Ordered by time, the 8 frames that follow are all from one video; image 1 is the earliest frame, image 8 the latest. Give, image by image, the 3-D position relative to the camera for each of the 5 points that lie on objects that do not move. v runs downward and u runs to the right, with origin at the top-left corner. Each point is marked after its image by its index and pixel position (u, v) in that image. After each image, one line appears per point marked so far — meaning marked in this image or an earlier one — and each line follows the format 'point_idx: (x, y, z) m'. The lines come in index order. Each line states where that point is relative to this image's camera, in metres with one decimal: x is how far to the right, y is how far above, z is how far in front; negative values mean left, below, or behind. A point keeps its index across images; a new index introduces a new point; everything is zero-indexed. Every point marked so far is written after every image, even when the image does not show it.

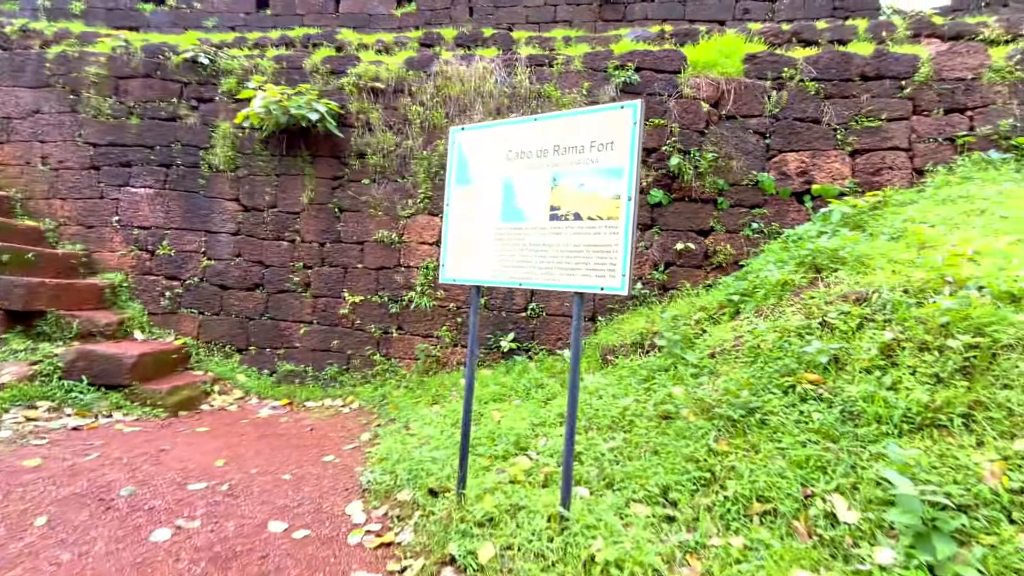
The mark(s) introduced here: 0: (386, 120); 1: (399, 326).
0: (-1.5, +2.0, +5.7) m
1: (-1.3, -0.5, +5.5) m
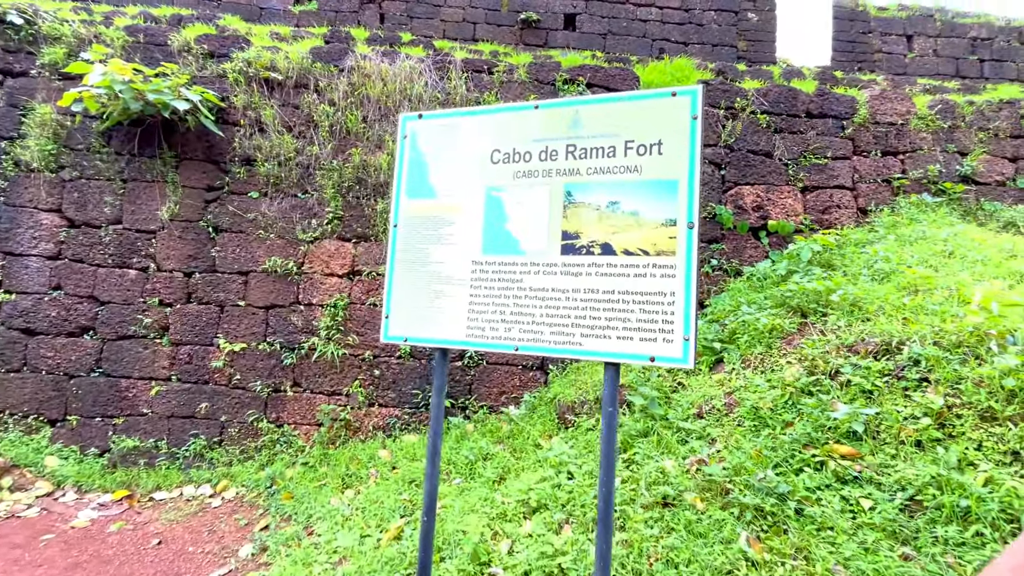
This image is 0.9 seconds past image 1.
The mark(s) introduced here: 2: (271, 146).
0: (-2.2, +1.6, +4.5) m
1: (-1.9, -0.8, +4.2) m
2: (-2.2, +1.3, +4.5) m
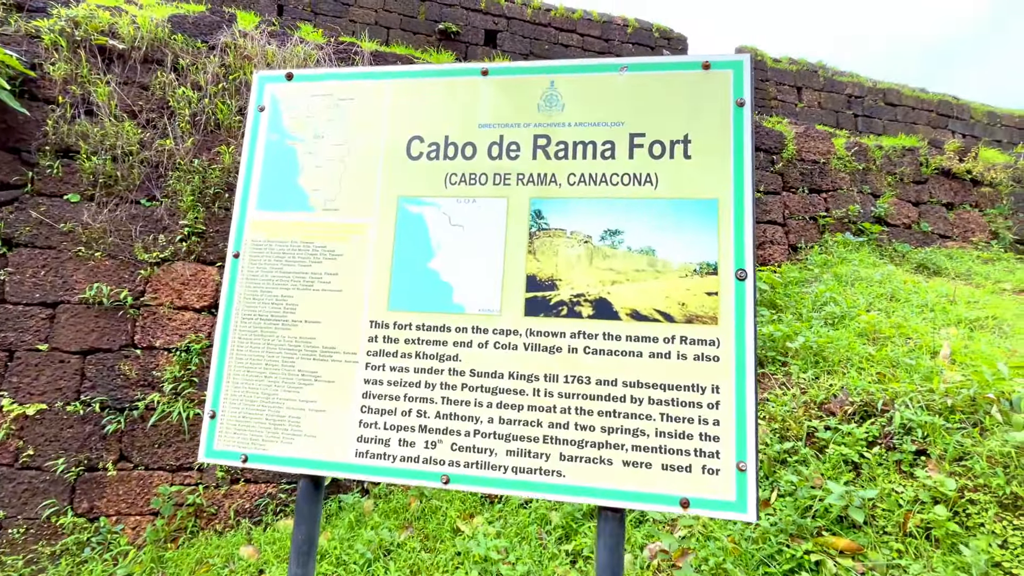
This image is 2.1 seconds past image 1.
0: (-2.8, +1.3, +3.4) m
1: (-2.5, -1.1, +3.1) m
2: (-2.8, +1.1, +3.3) m
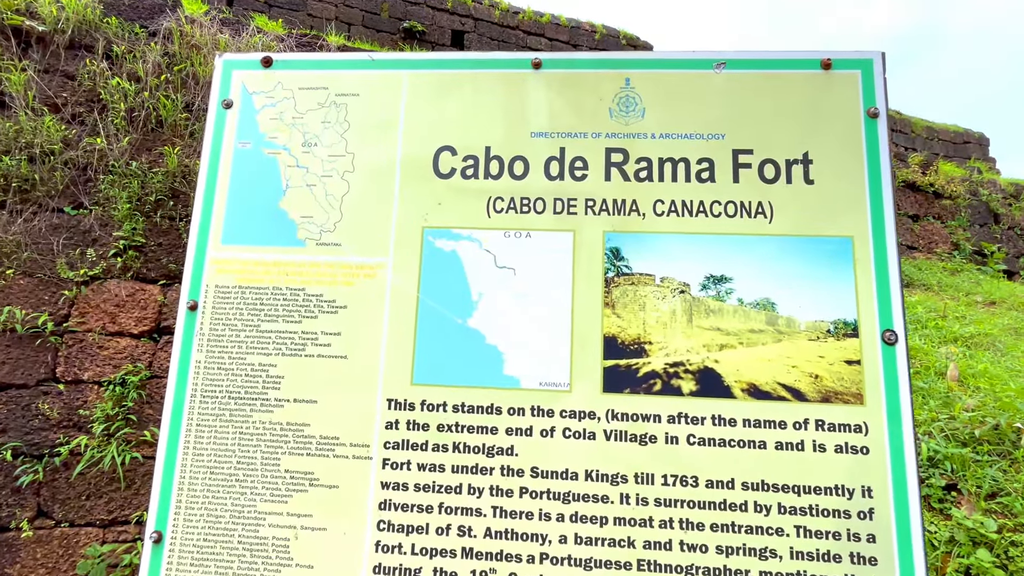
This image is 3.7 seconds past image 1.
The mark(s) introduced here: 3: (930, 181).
0: (-2.9, +1.2, +2.9) m
1: (-2.6, -1.2, +2.6) m
2: (-2.9, +0.9, +2.8) m
3: (+4.8, +1.2, +5.5) m
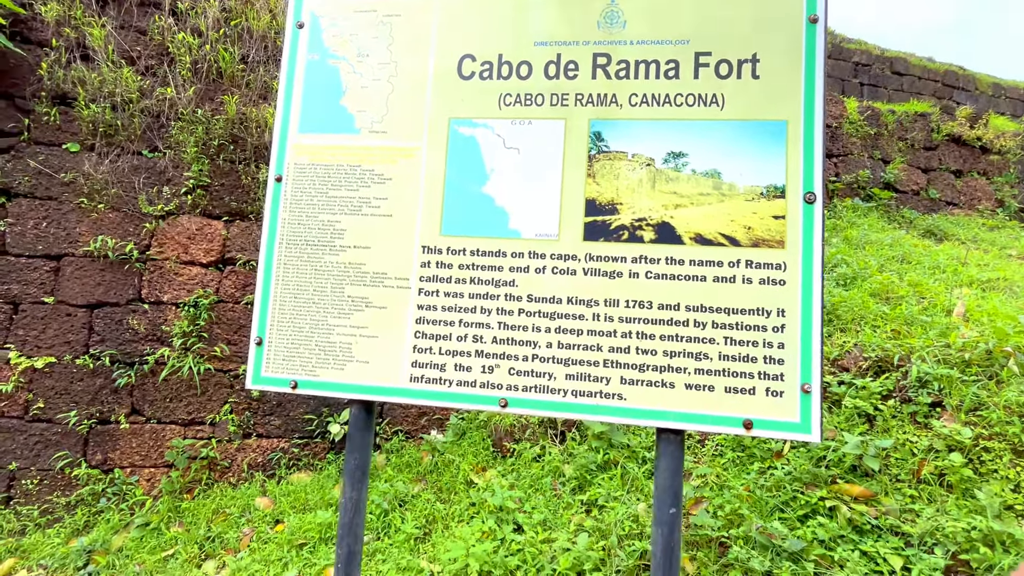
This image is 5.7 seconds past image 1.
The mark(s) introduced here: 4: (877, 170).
0: (-2.7, +1.6, +3.3) m
1: (-2.4, -0.8, +3.1) m
2: (-2.7, +1.4, +3.2) m
3: (+5.1, +1.7, +5.3) m
4: (+3.7, +1.2, +4.9) m
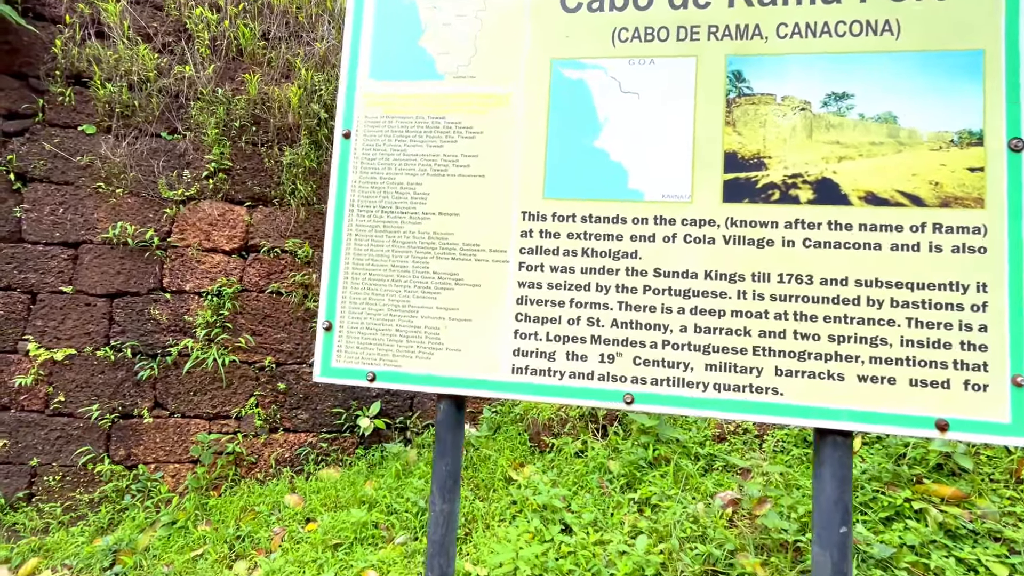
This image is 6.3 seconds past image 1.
0: (-2.4, +1.7, +3.1) m
1: (-2.2, -0.7, +2.9) m
2: (-2.5, +1.4, +3.0) m
3: (+5.4, +1.8, +5.1) m
4: (+3.9, +1.3, +4.6) m
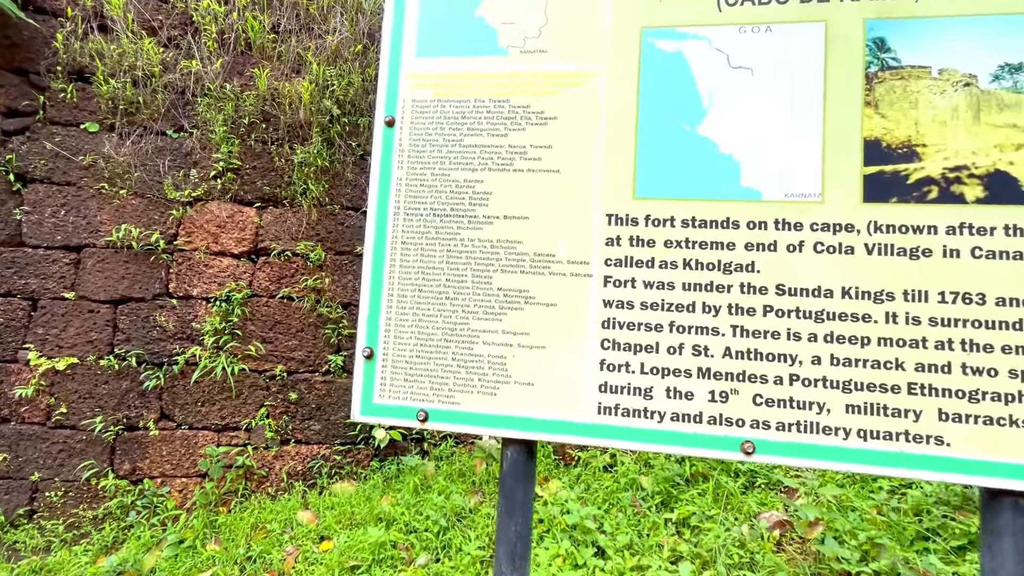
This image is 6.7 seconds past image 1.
0: (-2.3, +1.7, +3.0) m
1: (-2.0, -0.7, +2.8) m
2: (-2.4, +1.4, +2.9) m
3: (+5.5, +1.8, +4.9) m
4: (+4.1, +1.3, +4.4) m
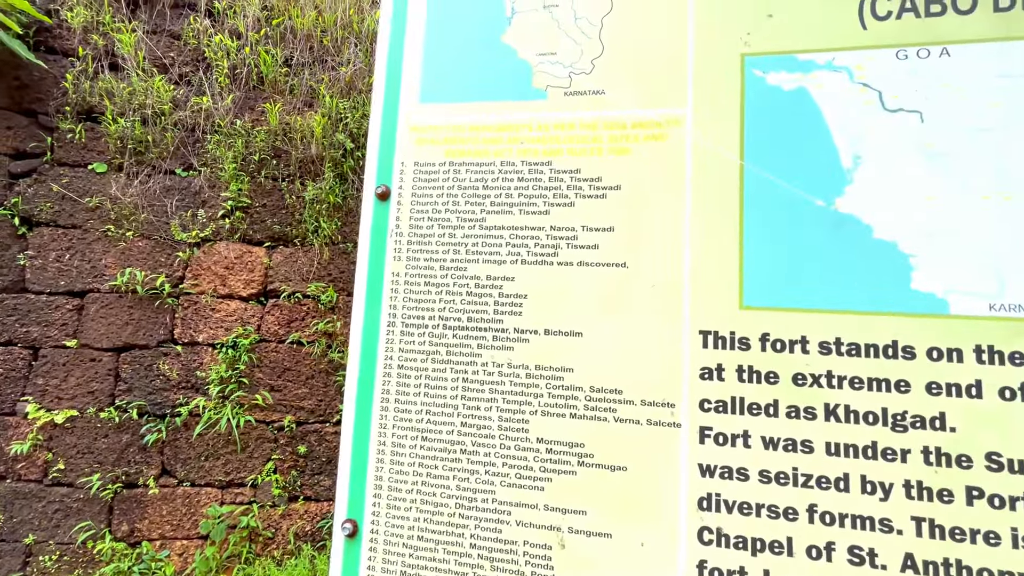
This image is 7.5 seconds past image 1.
0: (-2.2, +1.4, +2.9) m
1: (-1.9, -1.0, +2.6) m
2: (-2.2, +1.1, +2.8) m
3: (+5.7, +1.6, +4.5) m
4: (+4.3, +1.0, +4.1) m
